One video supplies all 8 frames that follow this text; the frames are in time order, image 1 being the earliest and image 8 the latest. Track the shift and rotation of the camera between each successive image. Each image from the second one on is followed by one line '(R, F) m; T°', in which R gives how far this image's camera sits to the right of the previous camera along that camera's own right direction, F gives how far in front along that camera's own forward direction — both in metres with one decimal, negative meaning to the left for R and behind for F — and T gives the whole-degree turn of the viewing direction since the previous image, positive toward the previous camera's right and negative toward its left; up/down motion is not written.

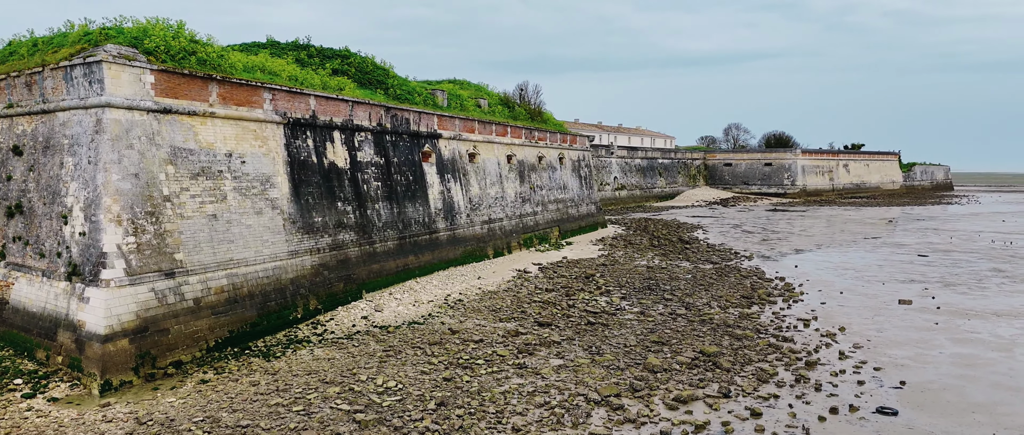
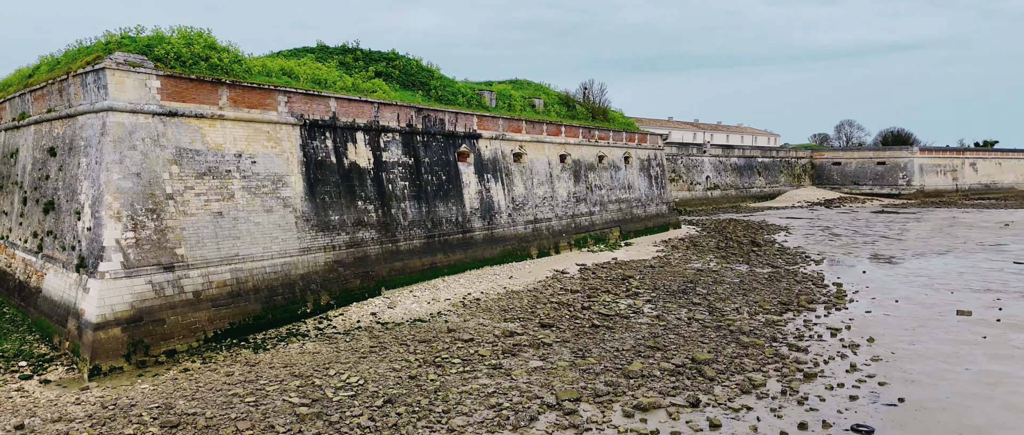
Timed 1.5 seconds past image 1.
(+1.5, +0.1) m; -8°
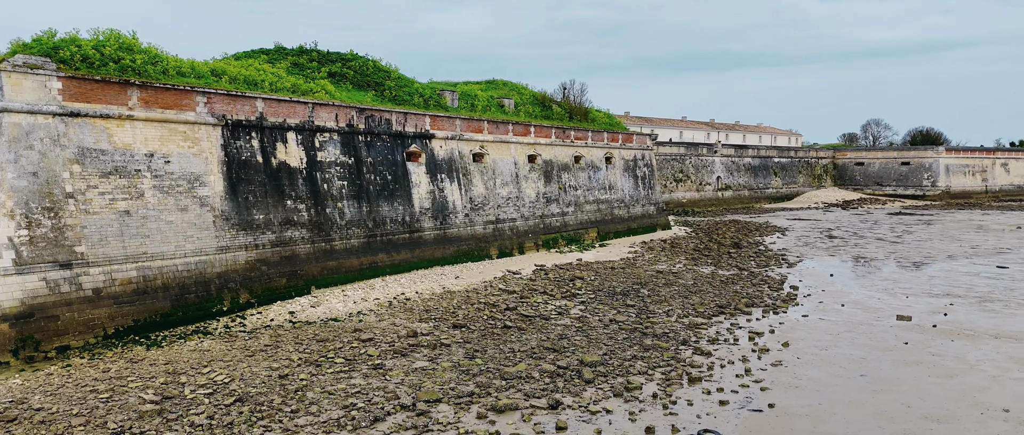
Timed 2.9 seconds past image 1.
(+1.7, +0.1) m; -2°
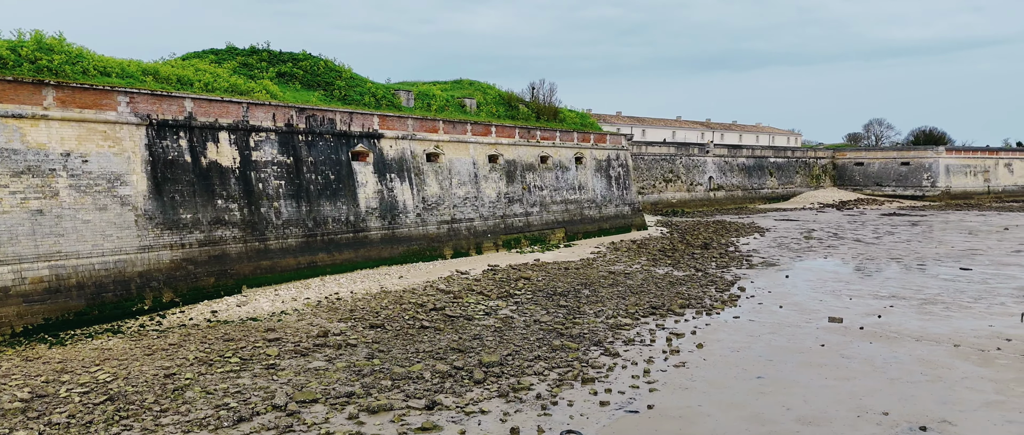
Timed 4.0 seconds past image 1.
(+1.3, 0.0) m; -1°
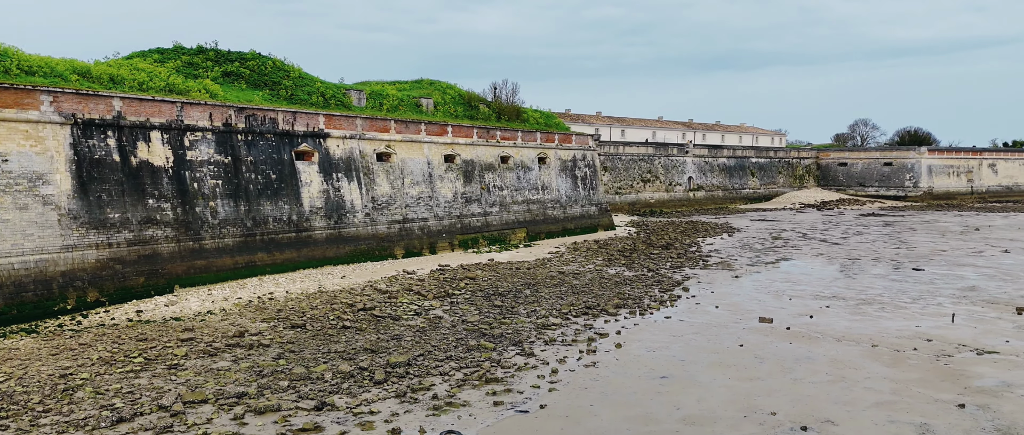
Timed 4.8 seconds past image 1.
(+1.0, 0.0) m; 0°
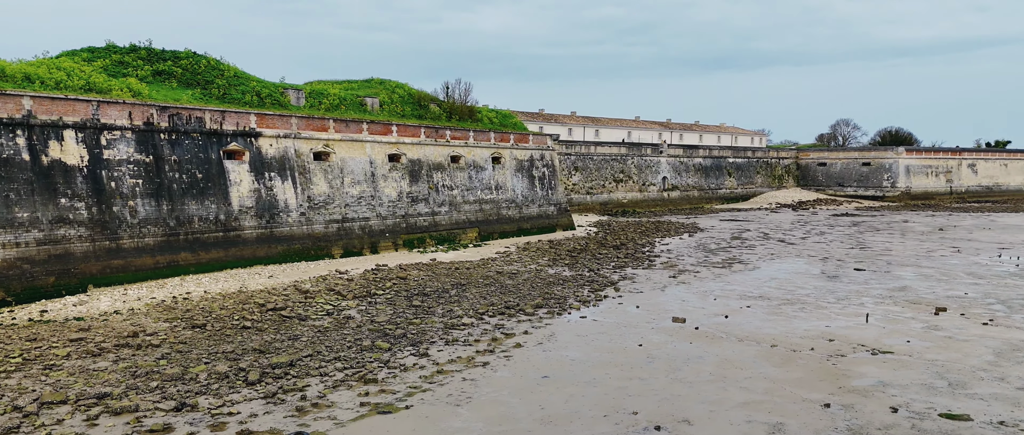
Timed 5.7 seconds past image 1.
(+1.3, 0.0) m; +1°
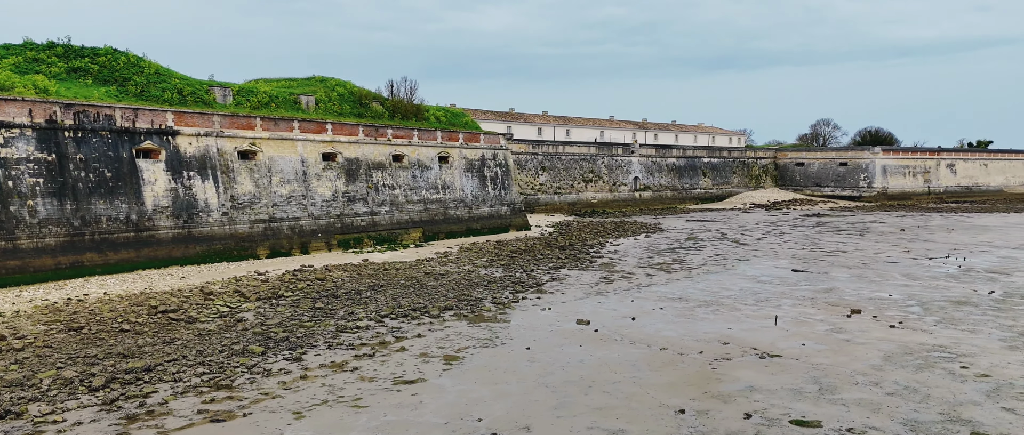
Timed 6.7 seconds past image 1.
(+1.4, +0.2) m; +1°
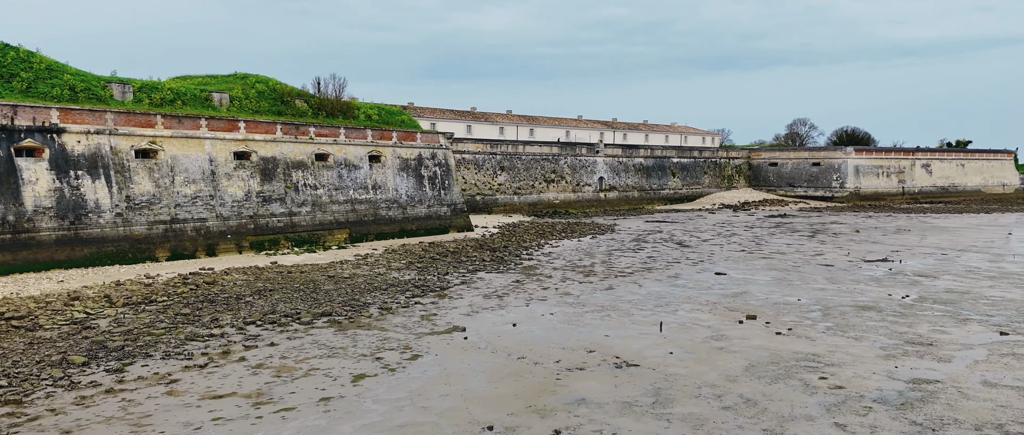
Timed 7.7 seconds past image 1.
(+1.8, +0.5) m; +1°
